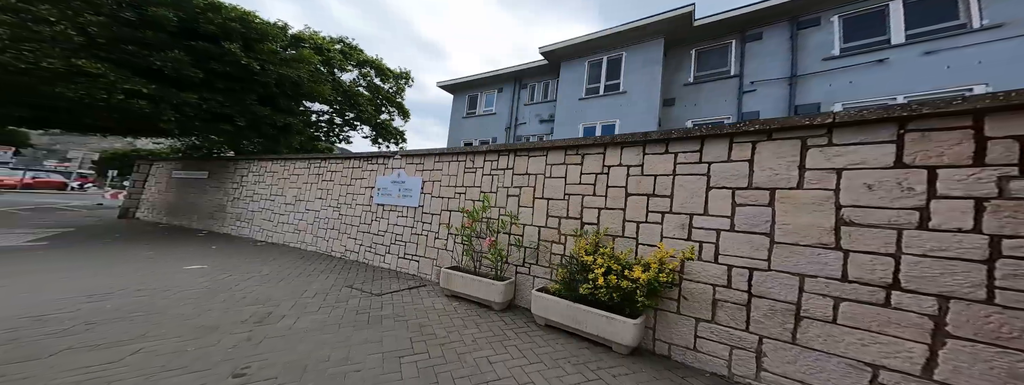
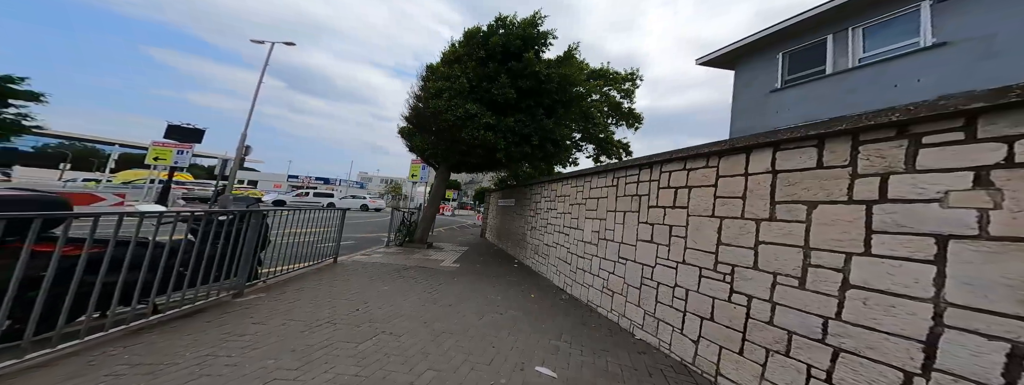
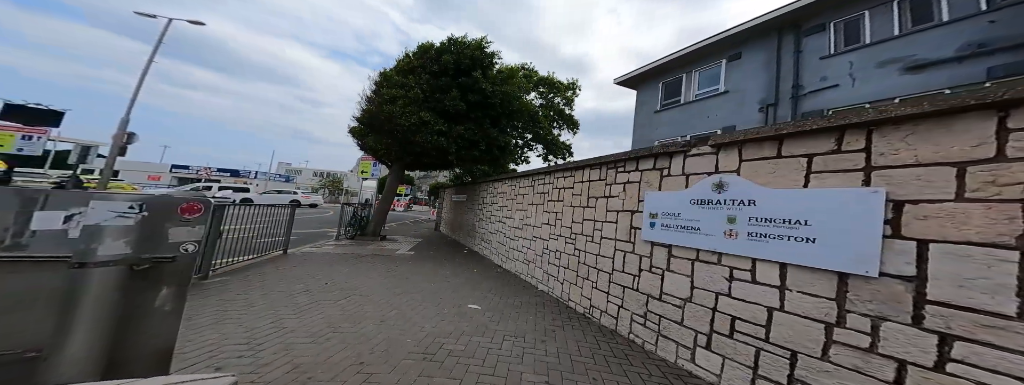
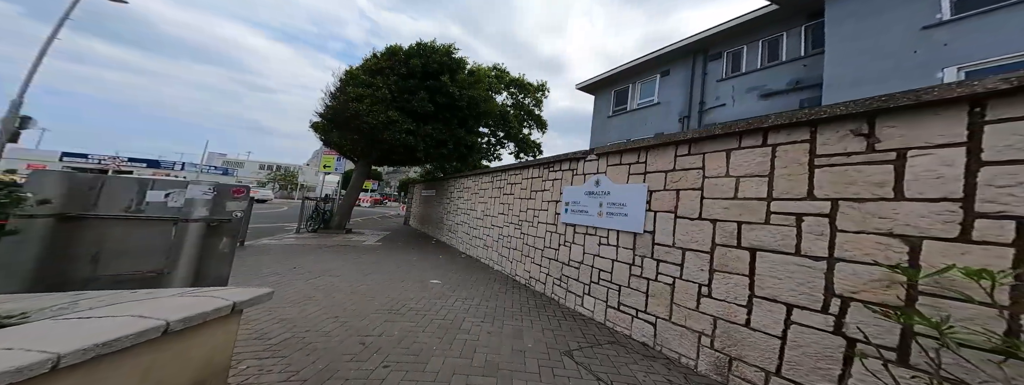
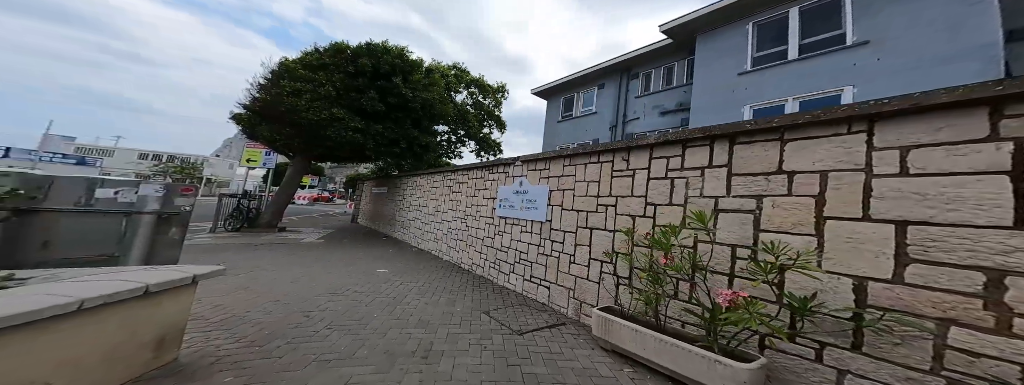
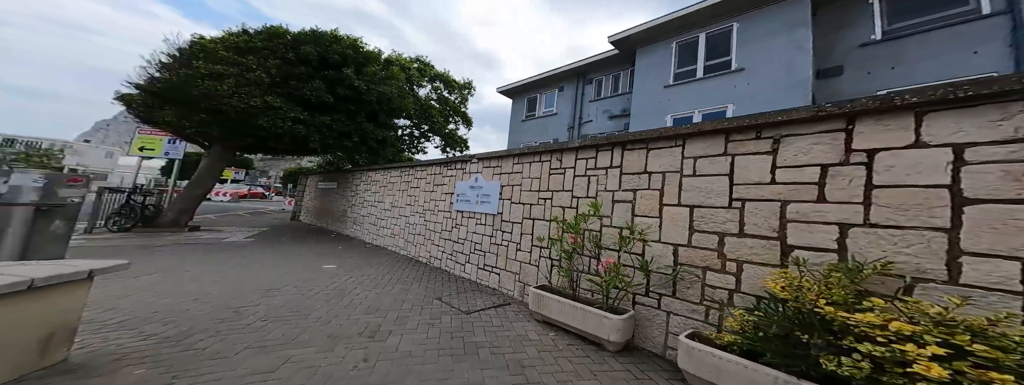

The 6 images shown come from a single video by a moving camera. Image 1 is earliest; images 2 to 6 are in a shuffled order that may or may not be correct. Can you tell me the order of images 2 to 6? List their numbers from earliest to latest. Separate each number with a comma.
6, 5, 4, 3, 2
